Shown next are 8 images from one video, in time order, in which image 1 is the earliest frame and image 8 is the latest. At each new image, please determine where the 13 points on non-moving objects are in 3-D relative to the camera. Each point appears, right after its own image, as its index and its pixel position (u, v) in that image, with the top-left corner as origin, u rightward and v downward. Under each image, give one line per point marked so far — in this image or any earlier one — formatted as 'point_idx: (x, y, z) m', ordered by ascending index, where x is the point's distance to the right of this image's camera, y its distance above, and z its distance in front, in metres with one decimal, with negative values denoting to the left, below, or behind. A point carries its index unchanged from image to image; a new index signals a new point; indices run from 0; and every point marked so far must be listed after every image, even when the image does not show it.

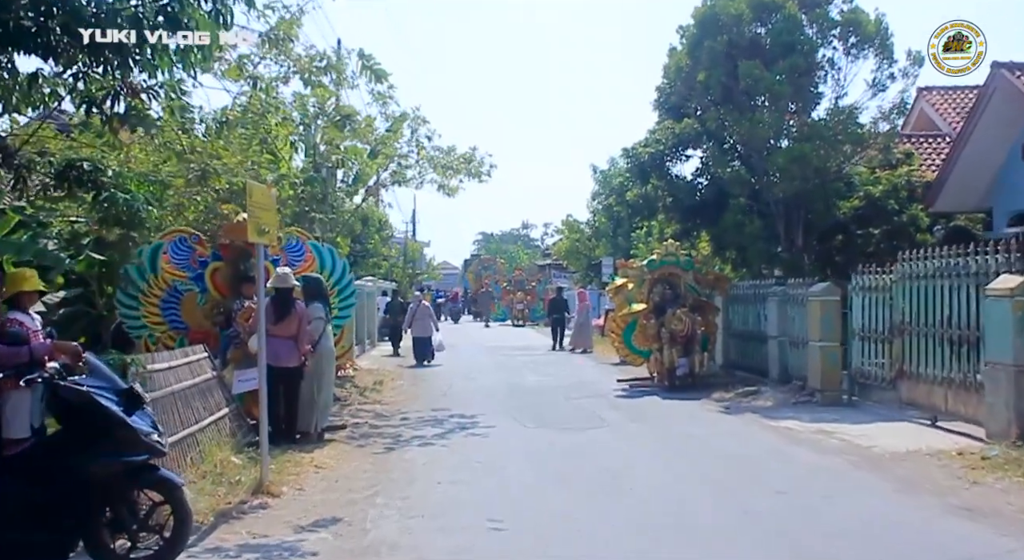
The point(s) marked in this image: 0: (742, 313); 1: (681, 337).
0: (+4.5, -0.7, +16.8) m
1: (+3.0, -1.0, +15.4) m
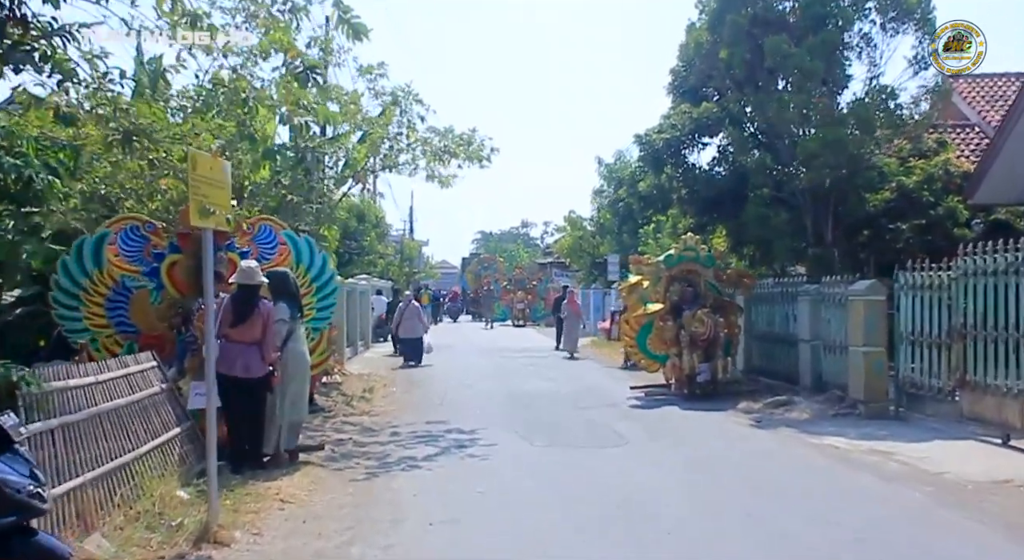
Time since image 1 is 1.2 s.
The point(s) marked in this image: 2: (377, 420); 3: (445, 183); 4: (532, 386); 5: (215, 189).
0: (+4.6, -0.6, +15.4) m
1: (+3.1, -1.0, +14.0) m
2: (-1.9, -2.0, +12.1) m
3: (-1.1, +1.7, +14.6) m
4: (+0.4, -2.0, +16.2) m
5: (-2.0, +0.6, +6.0) m
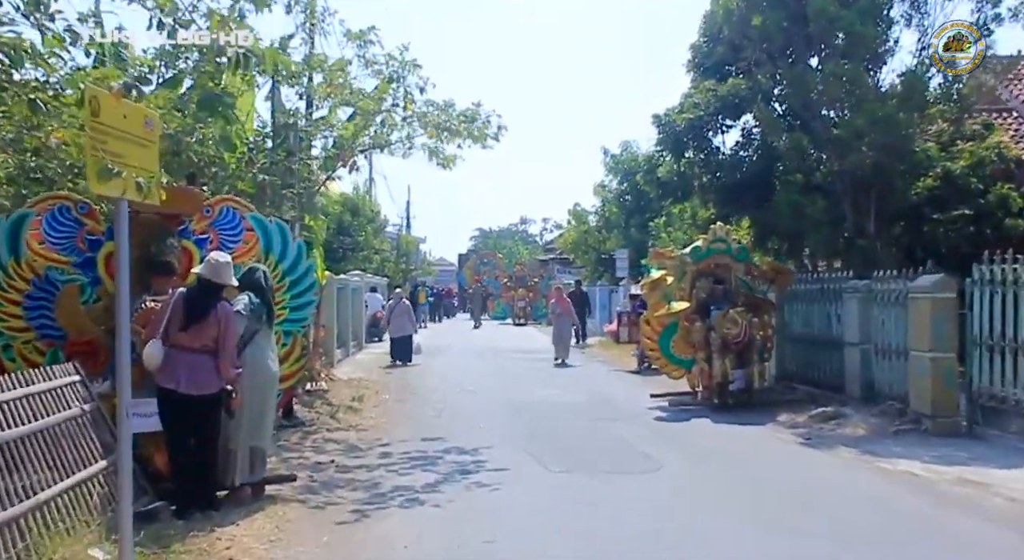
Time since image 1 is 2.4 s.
0: (+4.7, -0.5, +13.8) m
1: (+3.2, -0.9, +12.4) m
2: (-1.8, -1.9, +10.5) m
3: (-1.0, +1.8, +12.9) m
4: (+0.5, -1.9, +14.6) m
5: (-1.9, +0.7, +4.3) m
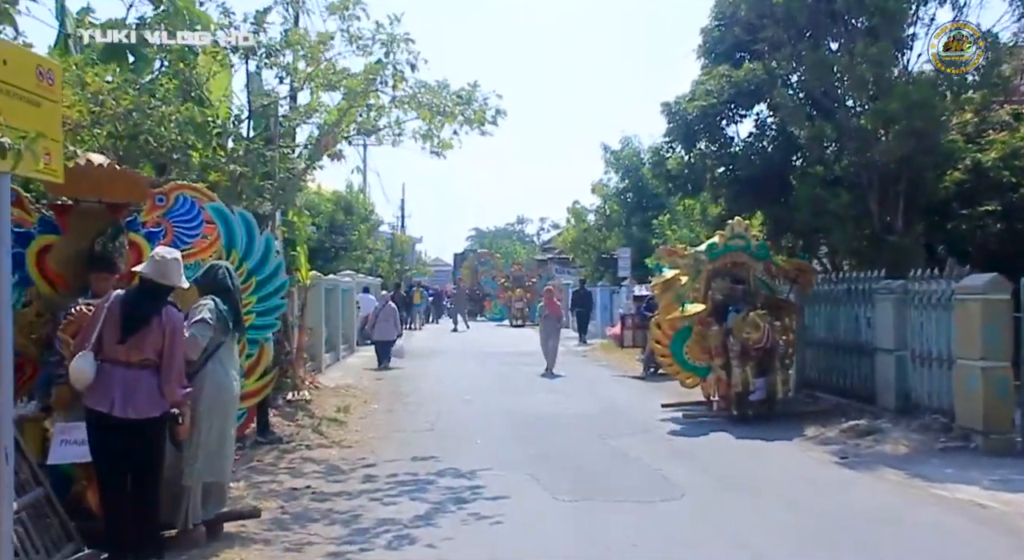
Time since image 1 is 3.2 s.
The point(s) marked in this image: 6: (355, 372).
0: (+4.7, -0.5, +12.7) m
1: (+3.2, -0.9, +11.3) m
2: (-1.8, -1.9, +9.4) m
3: (-1.0, +1.8, +11.8) m
4: (+0.5, -1.9, +13.5) m
5: (-1.9, +0.7, +3.2) m
6: (-3.4, -2.0, +19.0) m
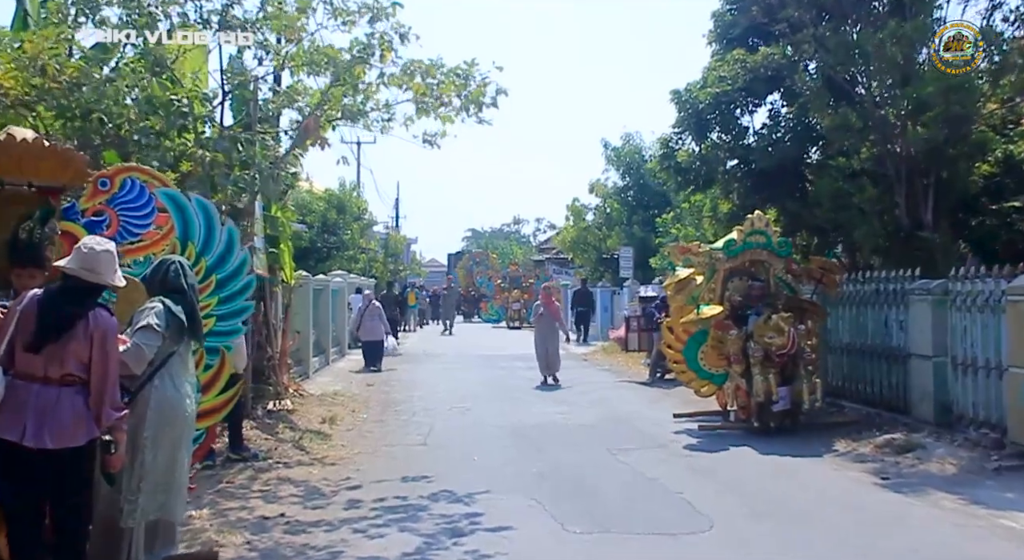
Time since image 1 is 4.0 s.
0: (+4.7, -0.5, +11.7) m
1: (+3.2, -0.9, +10.3) m
2: (-1.8, -1.9, +8.4) m
3: (-1.0, +1.8, +10.8) m
4: (+0.5, -1.9, +12.5) m
5: (-1.8, +0.7, +2.3) m
6: (-3.5, -2.0, +18.0) m
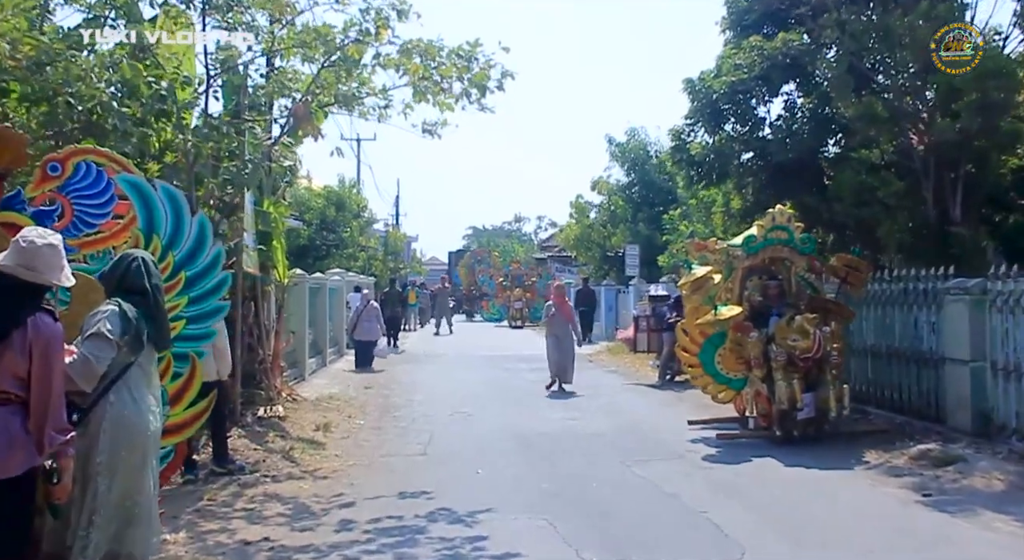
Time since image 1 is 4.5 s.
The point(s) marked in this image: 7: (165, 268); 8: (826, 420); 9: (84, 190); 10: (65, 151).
0: (+4.7, -0.5, +11.1) m
1: (+3.3, -0.9, +9.7) m
2: (-1.7, -1.9, +7.7) m
3: (-0.9, +1.8, +10.2) m
4: (+0.6, -1.9, +11.9) m
5: (-1.8, +0.7, +1.6) m
6: (-3.4, -2.0, +17.3) m
7: (-2.2, +0.1, +5.6) m
8: (+3.6, -1.6, +9.7) m
9: (-2.6, +0.5, +5.4) m
10: (-2.7, +0.8, +5.4) m
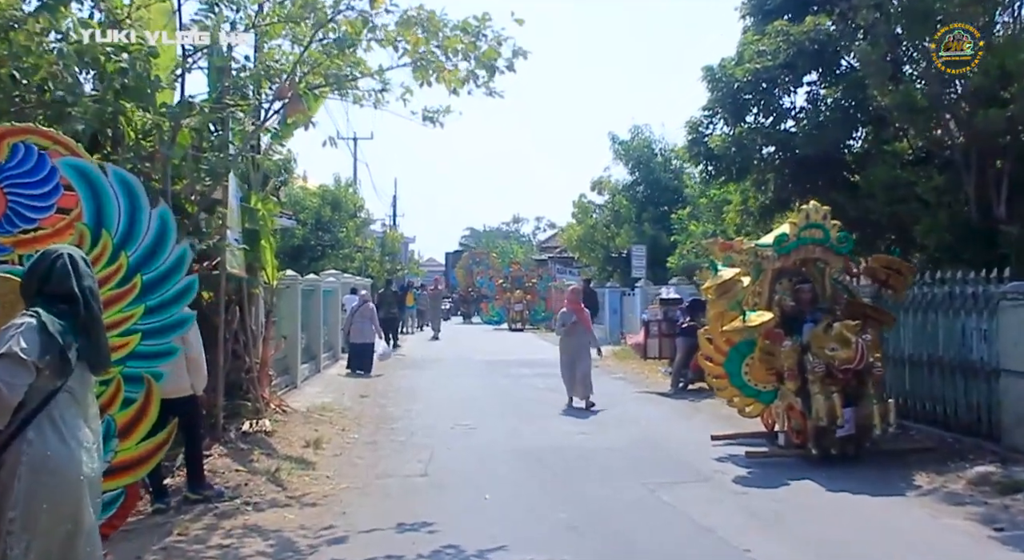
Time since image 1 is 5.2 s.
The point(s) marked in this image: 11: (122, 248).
0: (+4.8, -0.6, +10.2) m
1: (+3.4, -0.9, +8.8) m
2: (-1.6, -1.9, +6.8) m
3: (-0.8, +1.7, +9.3) m
4: (+0.6, -1.9, +10.9) m
5: (-1.7, +0.7, +0.7) m
6: (-3.3, -2.0, +16.4) m
7: (-2.1, +0.1, +4.6) m
8: (+3.6, -1.6, +8.8) m
9: (-2.5, +0.5, +4.5) m
10: (-2.6, +0.8, +4.5) m
11: (-2.0, +0.2, +4.6) m
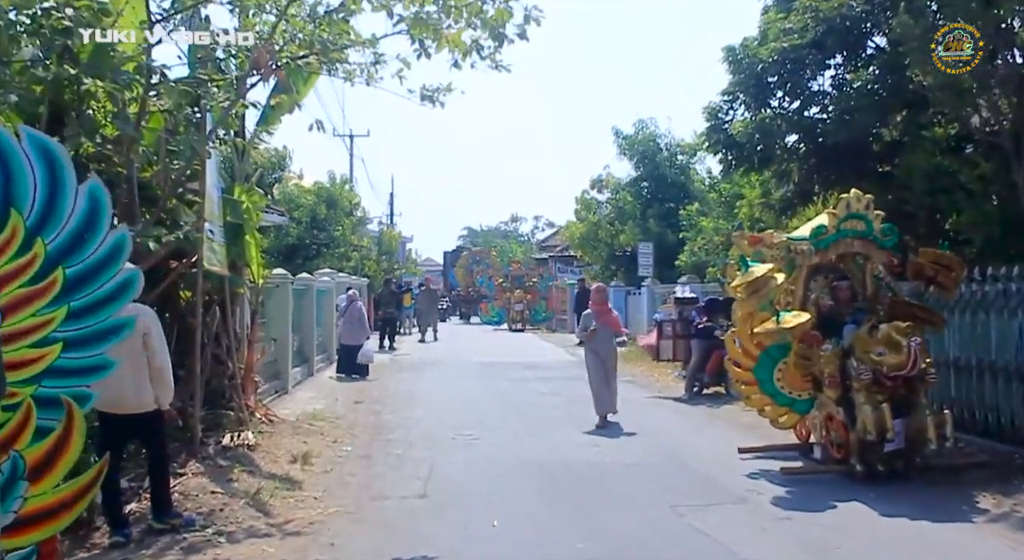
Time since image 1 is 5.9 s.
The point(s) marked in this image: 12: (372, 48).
0: (+4.9, -0.5, +9.3) m
1: (+3.4, -0.9, +7.8) m
2: (-1.5, -1.9, +5.9) m
3: (-0.7, +1.8, +8.3) m
4: (+0.7, -1.9, +10.0) m
5: (-1.5, +0.7, -0.2) m
6: (-3.3, -2.0, +15.5) m
7: (-2.0, +0.1, +3.7) m
8: (+3.7, -1.6, +7.9) m
9: (-2.4, +0.5, +3.6) m
10: (-2.5, +0.8, +3.6) m
11: (-1.9, +0.2, +3.7) m
12: (-1.2, +1.9, +7.4) m
